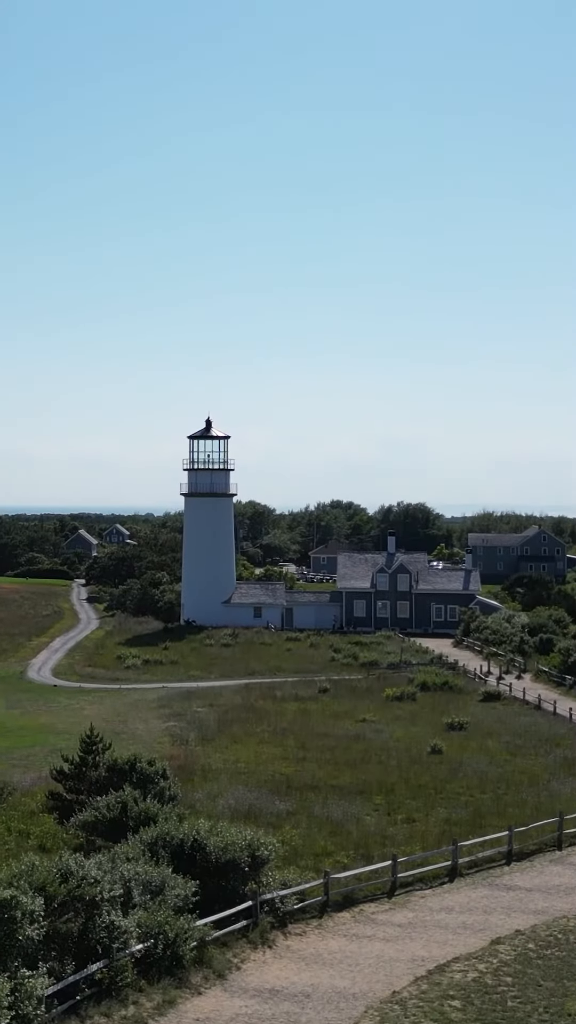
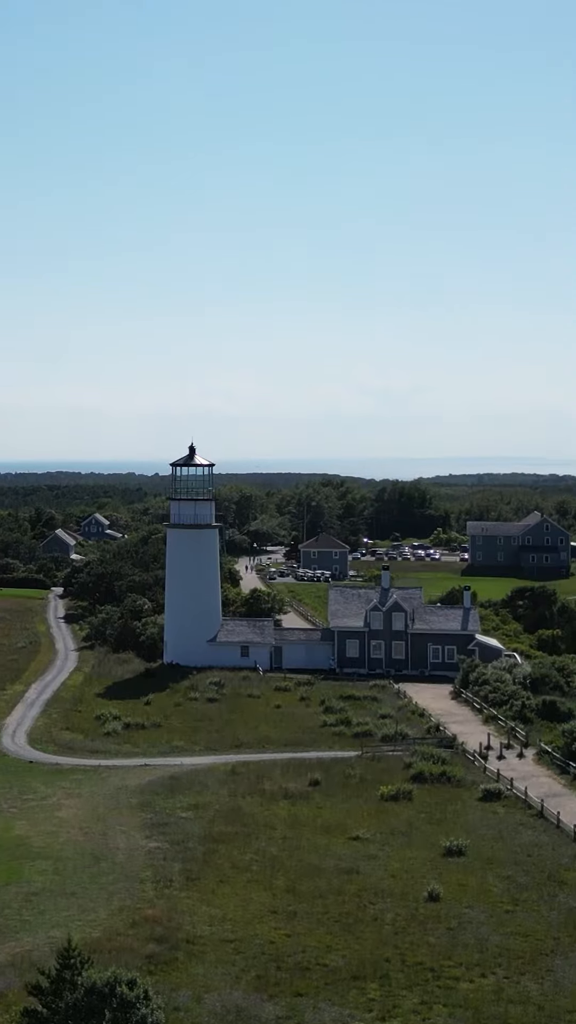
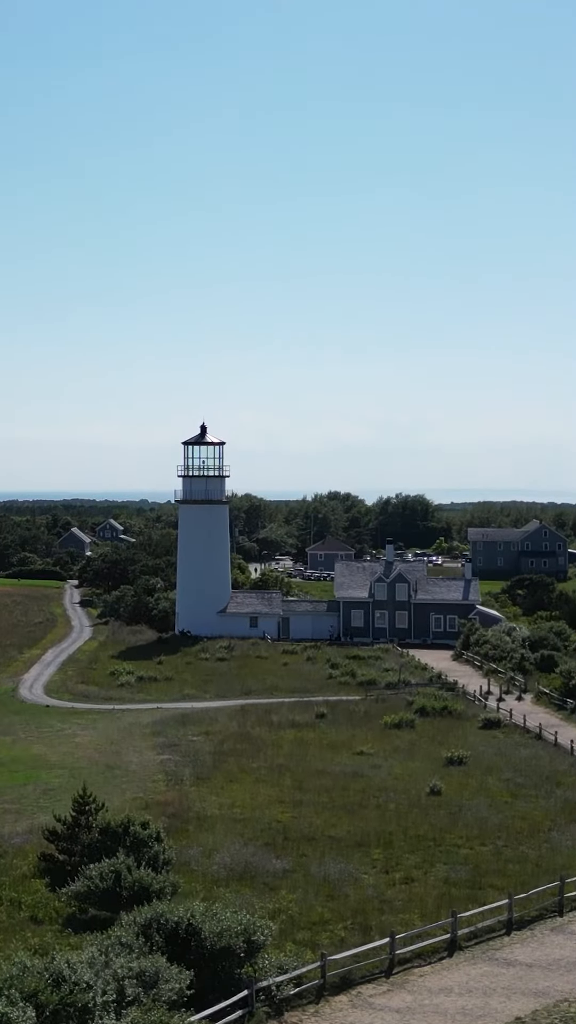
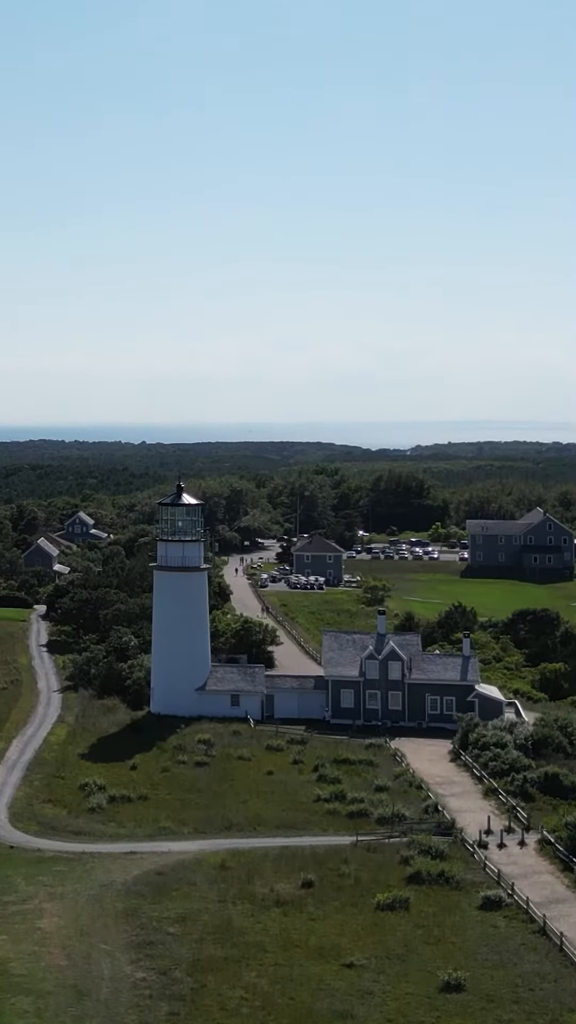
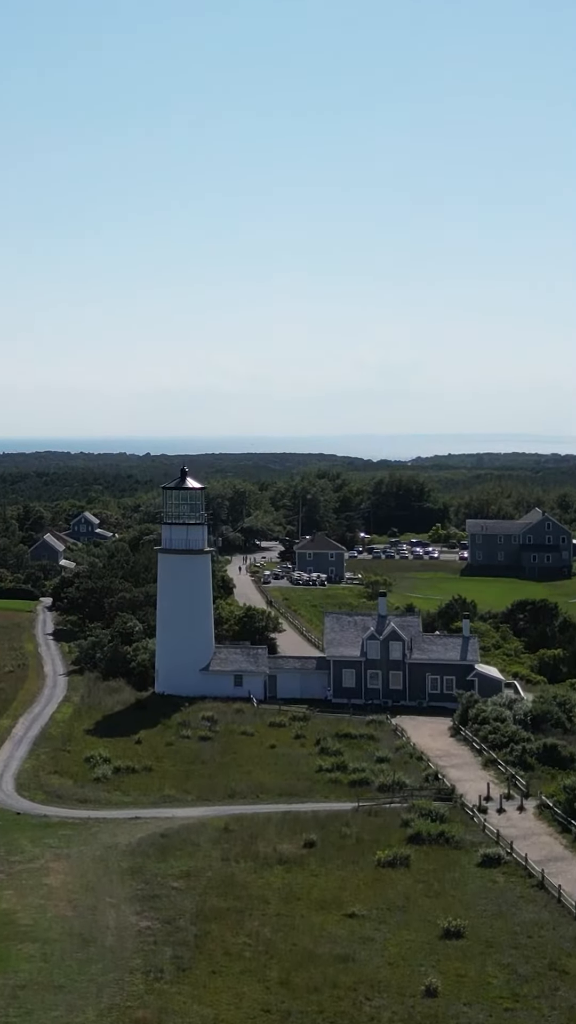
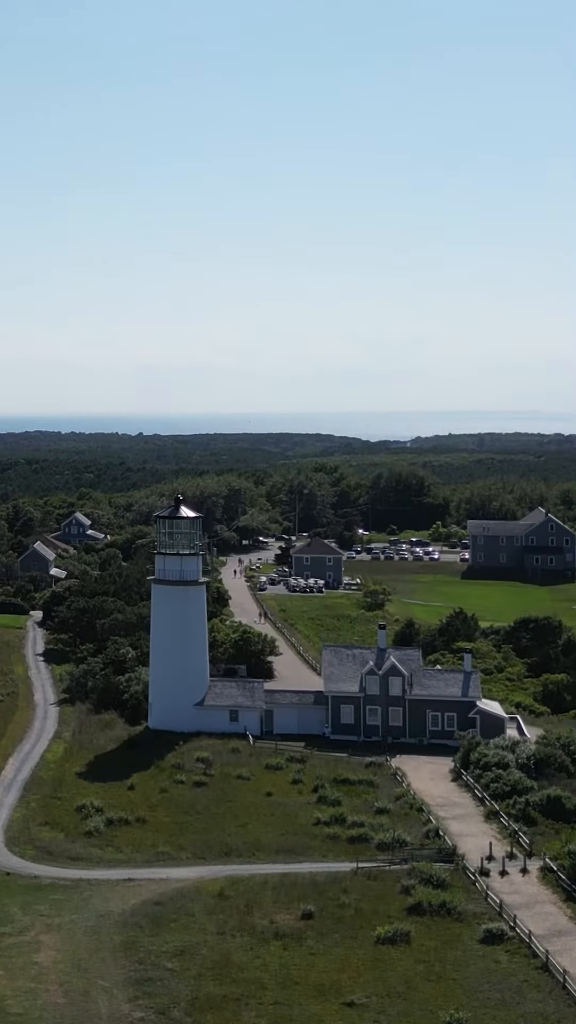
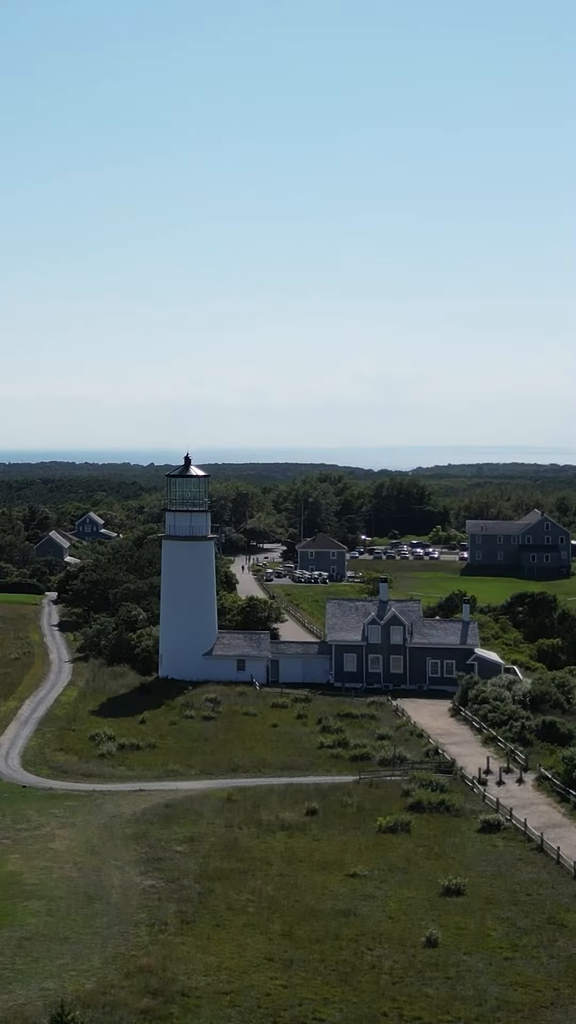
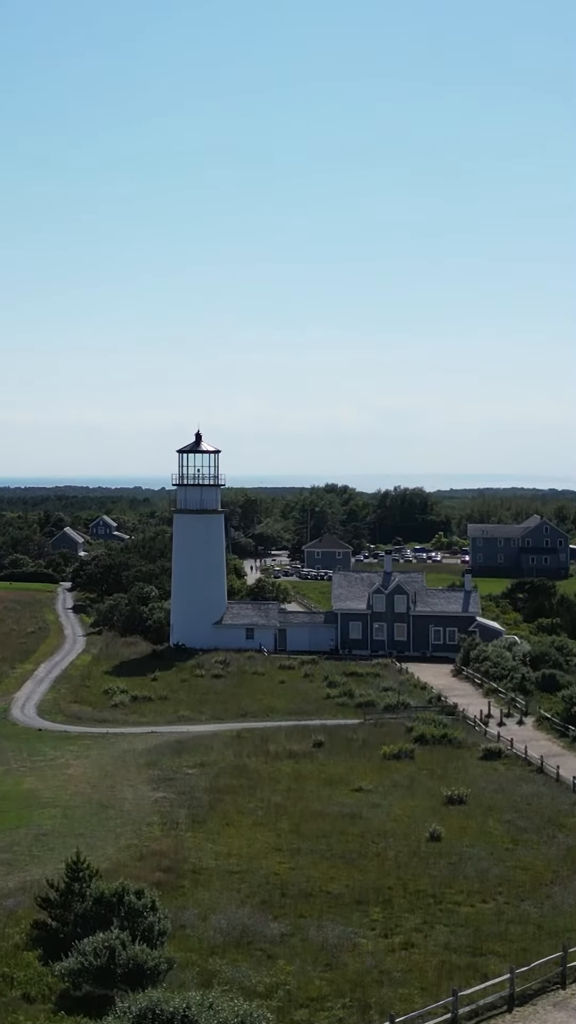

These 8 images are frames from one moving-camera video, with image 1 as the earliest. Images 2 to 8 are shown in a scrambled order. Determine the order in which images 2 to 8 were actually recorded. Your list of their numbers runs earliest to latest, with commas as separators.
3, 8, 2, 7, 5, 4, 6
